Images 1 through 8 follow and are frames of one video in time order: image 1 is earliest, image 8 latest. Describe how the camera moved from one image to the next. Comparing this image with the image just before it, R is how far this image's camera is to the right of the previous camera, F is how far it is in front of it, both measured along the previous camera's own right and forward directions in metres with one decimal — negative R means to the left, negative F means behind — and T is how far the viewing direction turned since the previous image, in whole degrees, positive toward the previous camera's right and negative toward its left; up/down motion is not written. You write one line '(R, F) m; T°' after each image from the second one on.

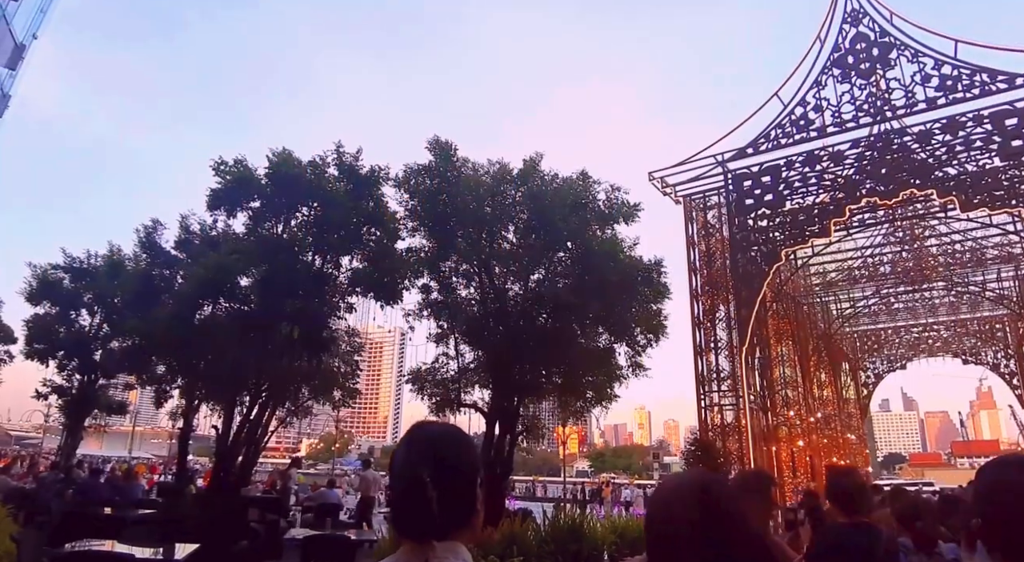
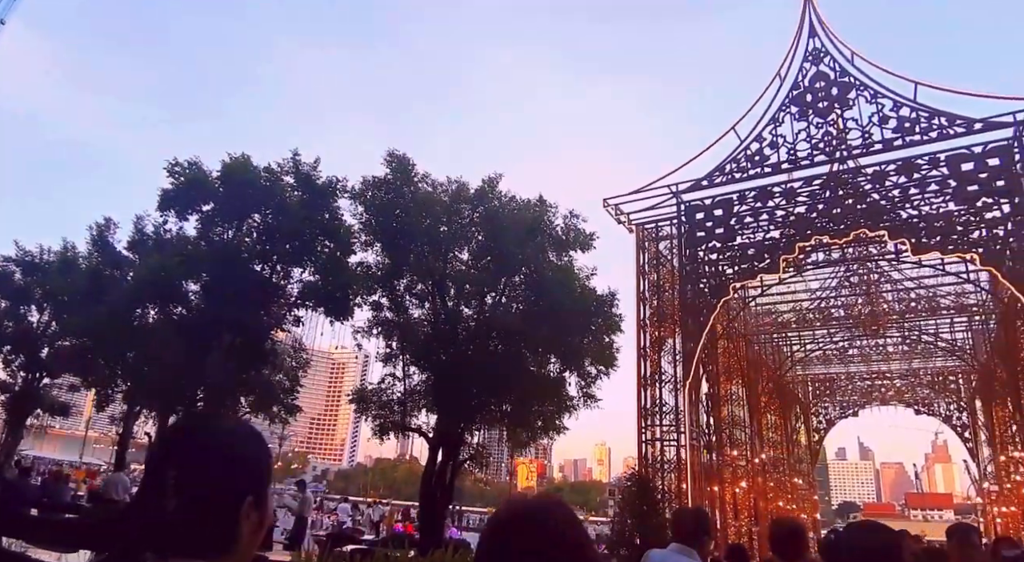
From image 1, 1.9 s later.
(+0.4, +0.4) m; +3°
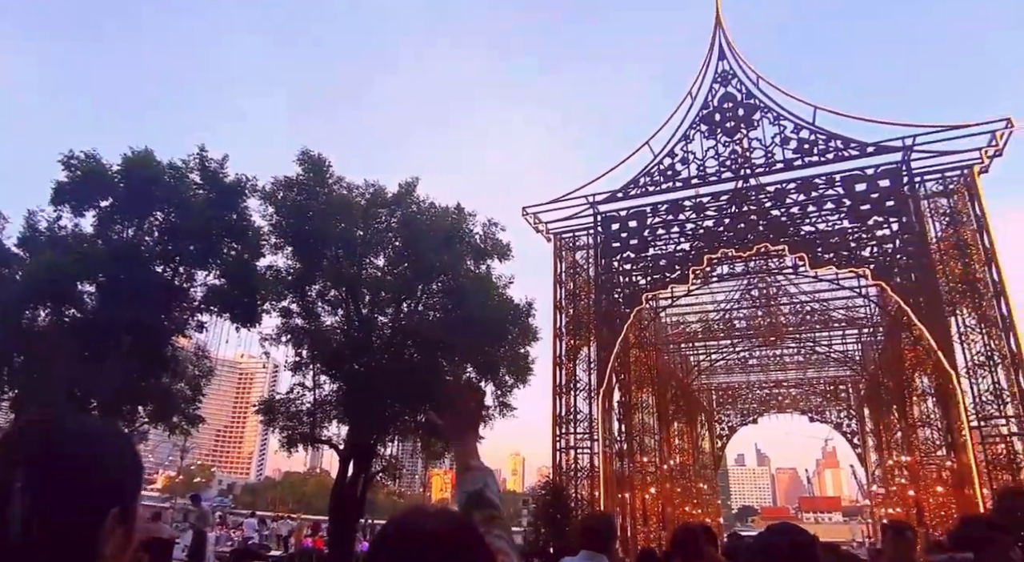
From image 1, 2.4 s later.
(0.0, +0.1) m; +7°
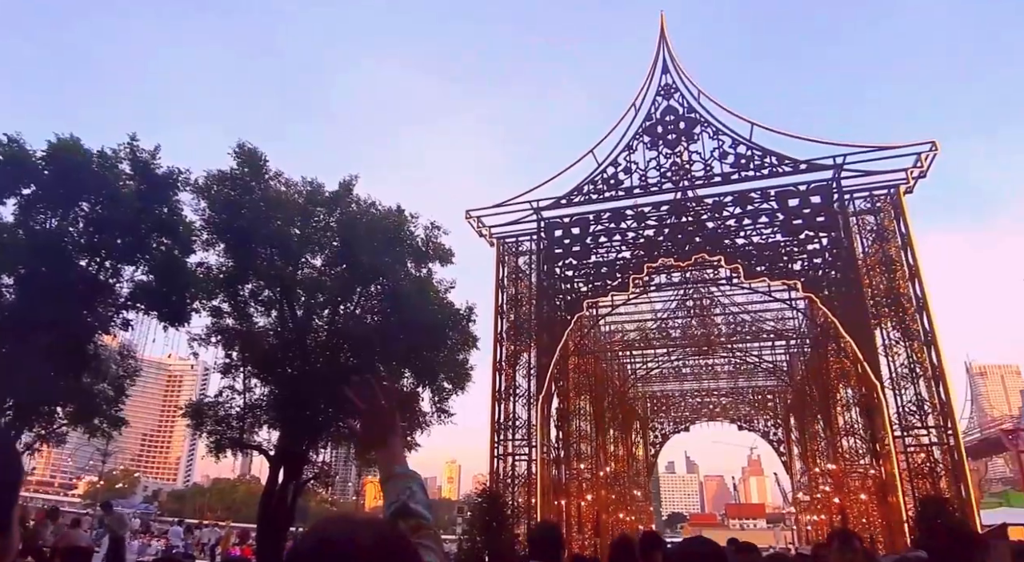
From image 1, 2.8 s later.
(0.0, +0.1) m; +5°
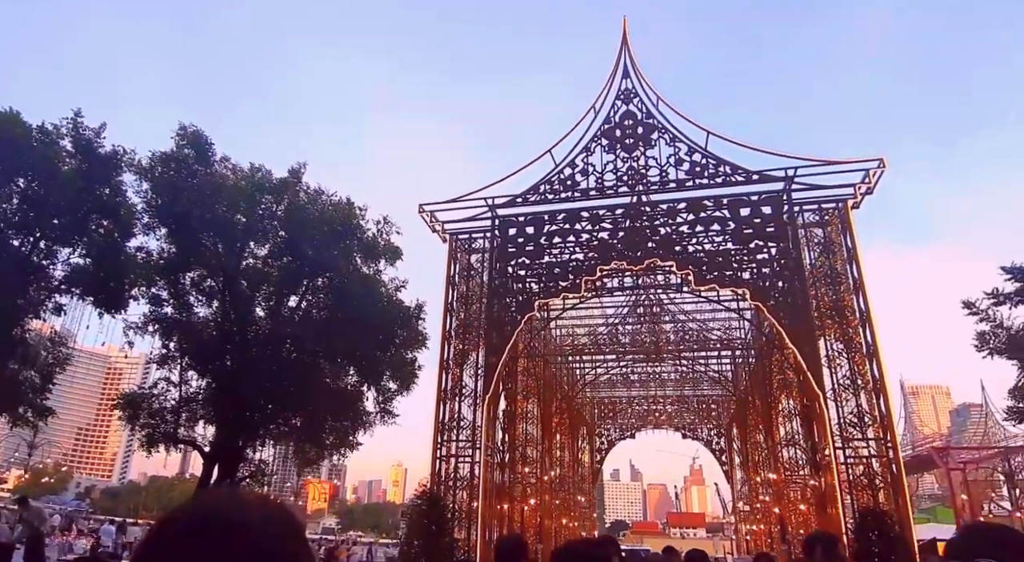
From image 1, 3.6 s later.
(+0.1, +0.2) m; +4°
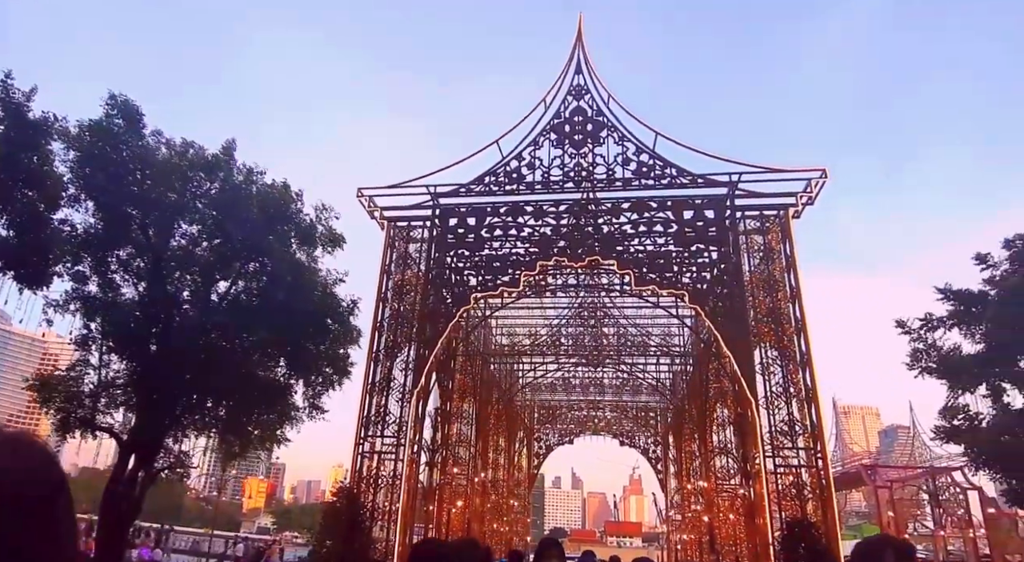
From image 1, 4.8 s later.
(+0.2, +0.3) m; +4°
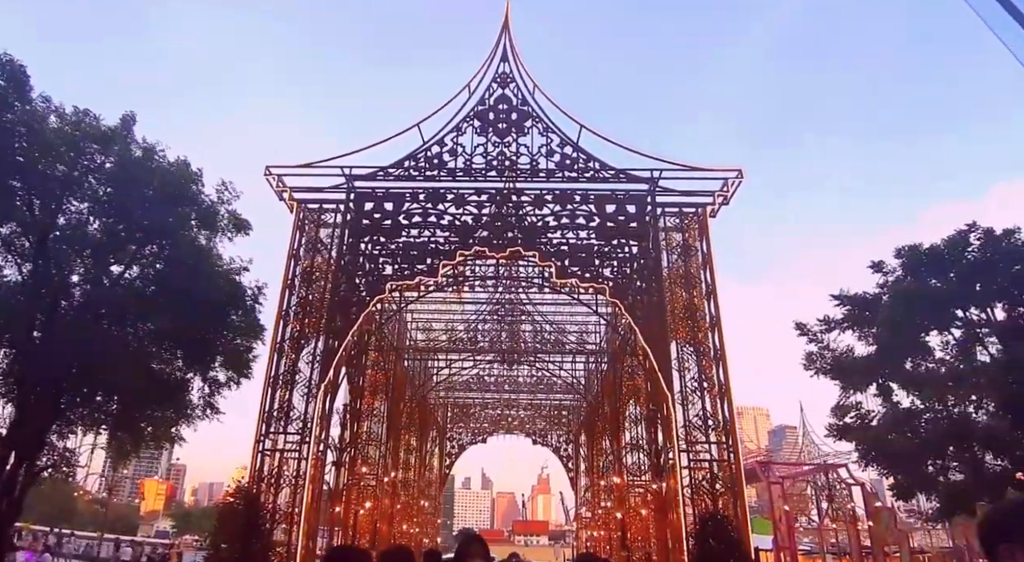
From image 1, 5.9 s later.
(0.0, +0.3) m; +7°
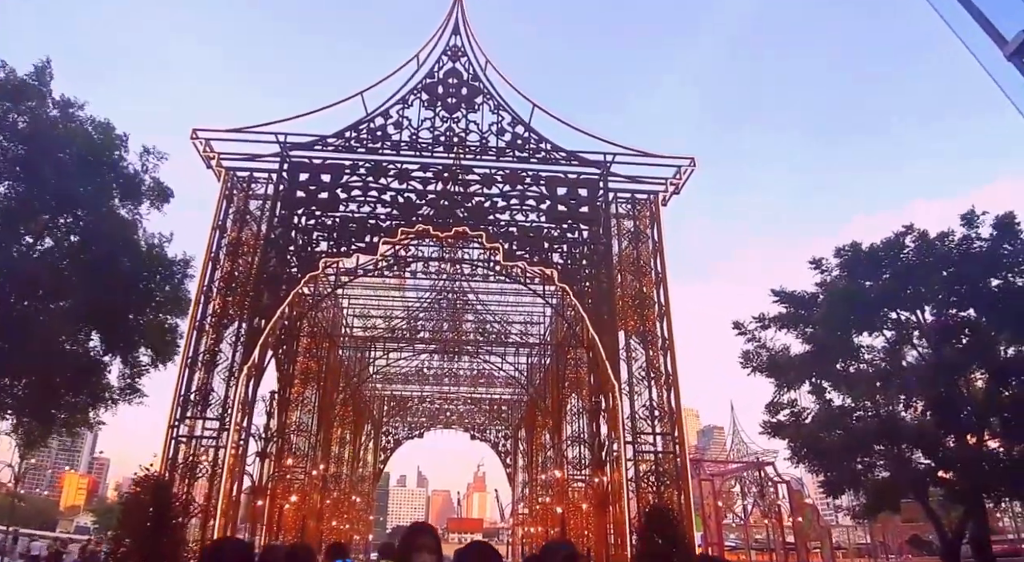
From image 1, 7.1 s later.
(0.0, +0.4) m; +5°
